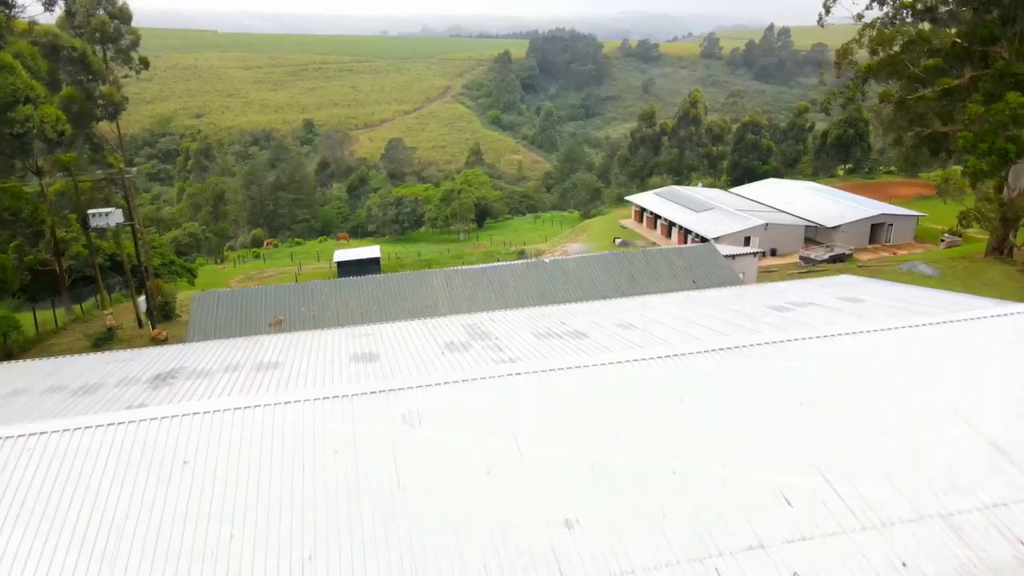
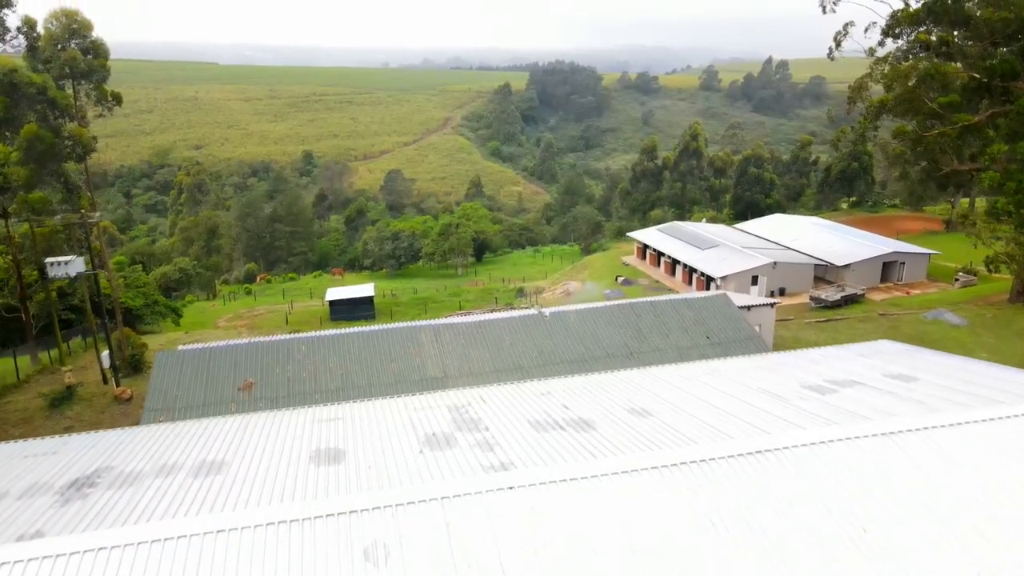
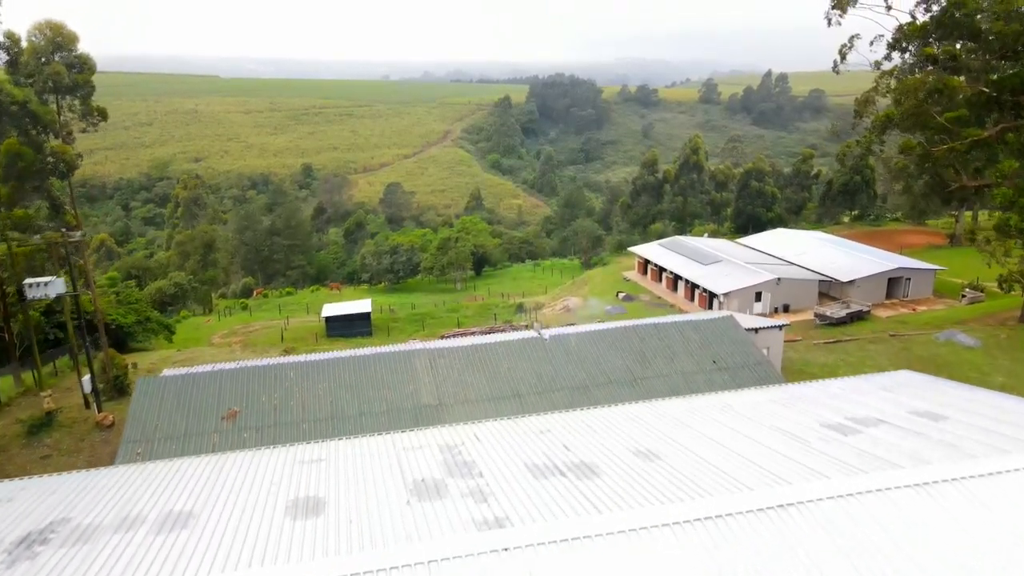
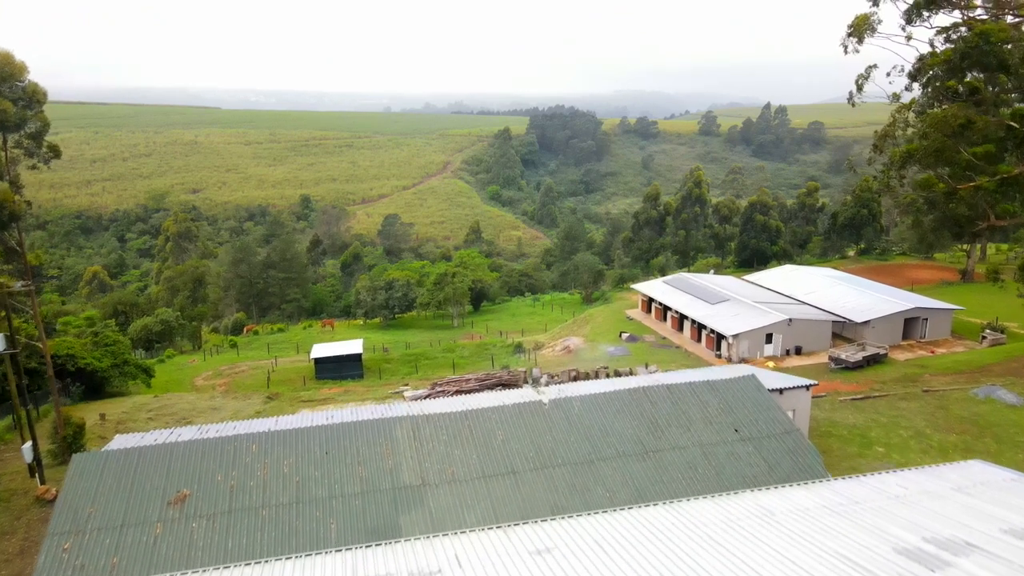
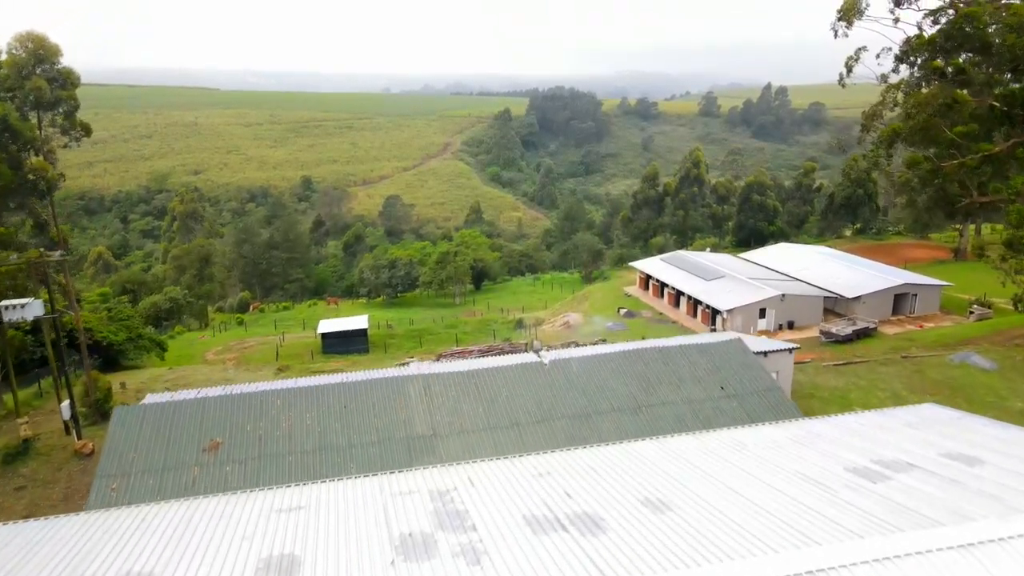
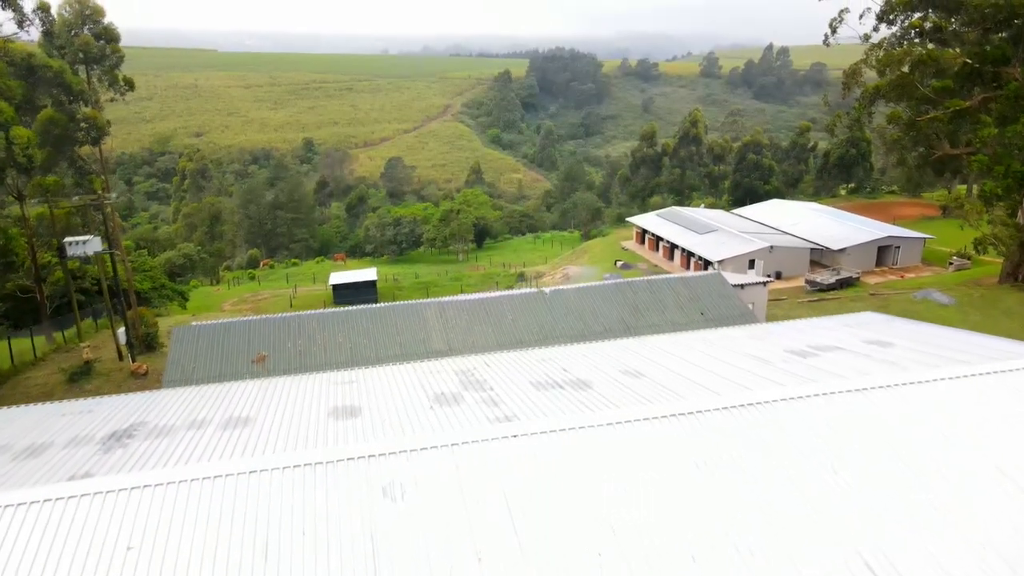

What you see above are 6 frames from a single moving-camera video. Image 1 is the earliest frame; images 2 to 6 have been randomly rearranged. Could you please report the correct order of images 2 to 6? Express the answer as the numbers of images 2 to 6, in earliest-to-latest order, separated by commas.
6, 2, 3, 5, 4
